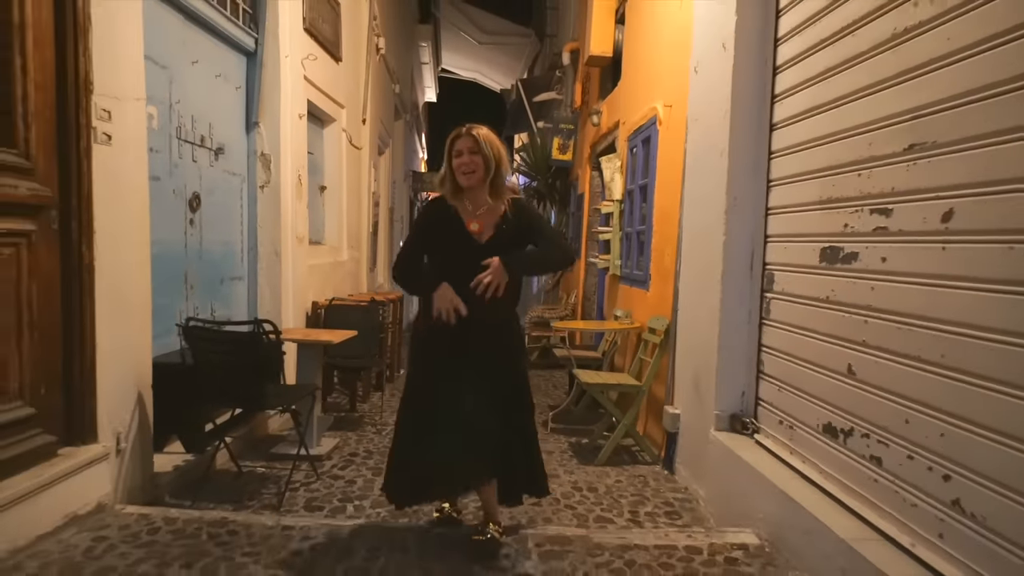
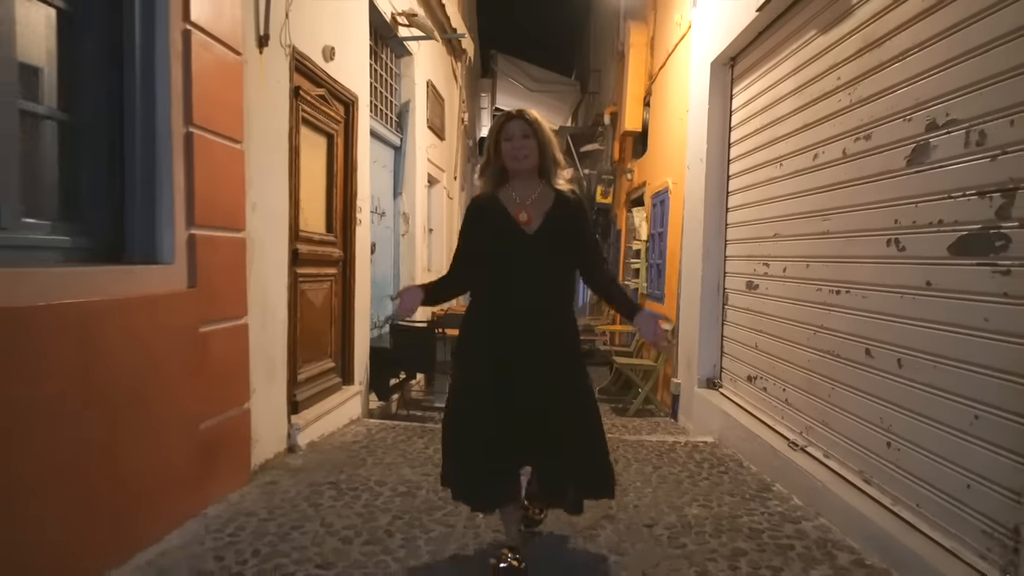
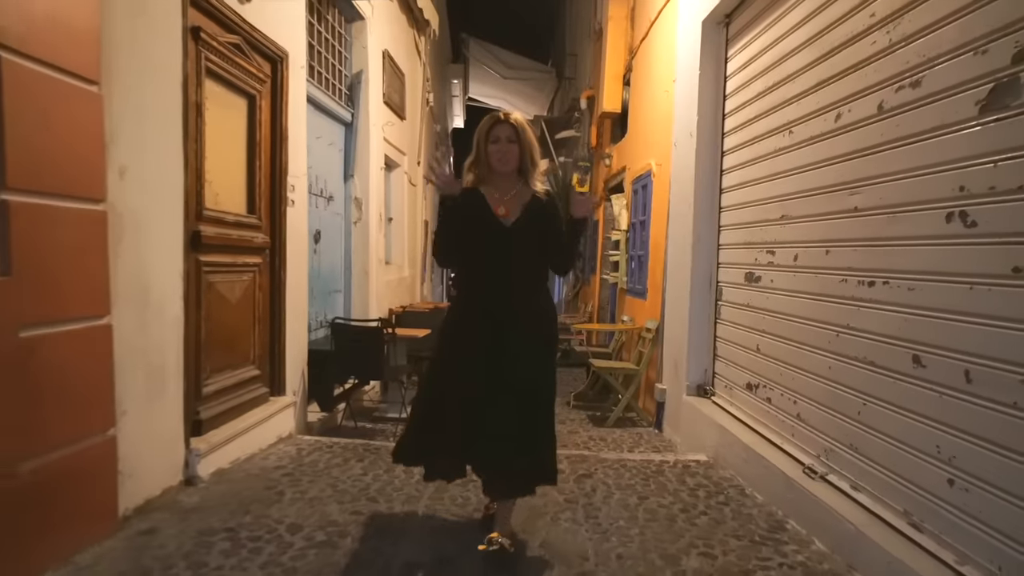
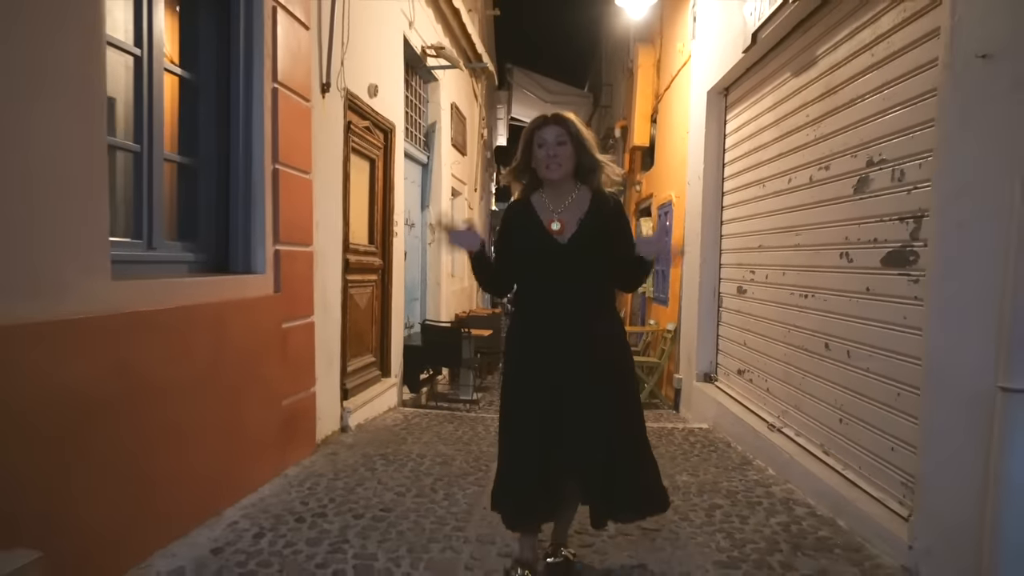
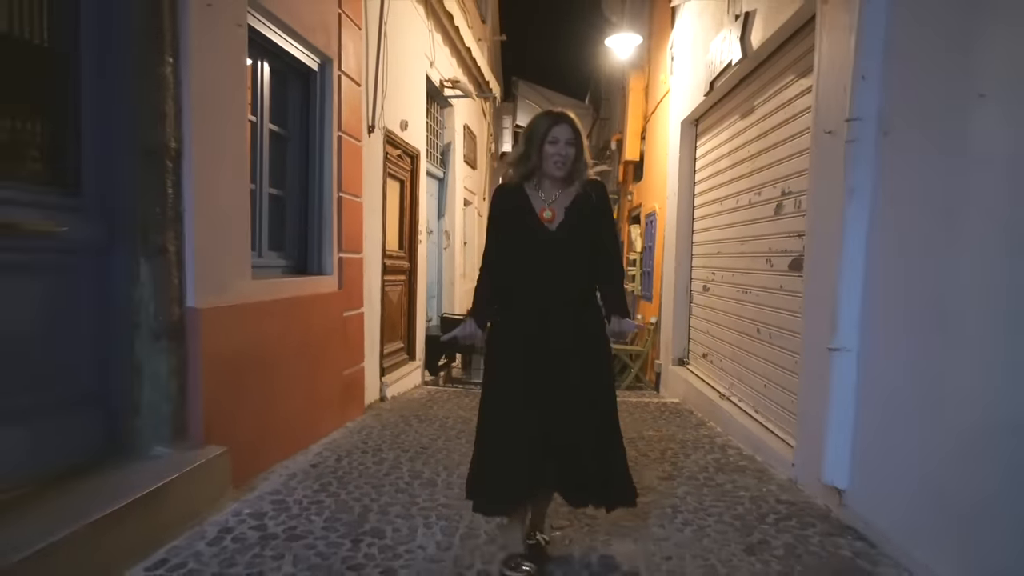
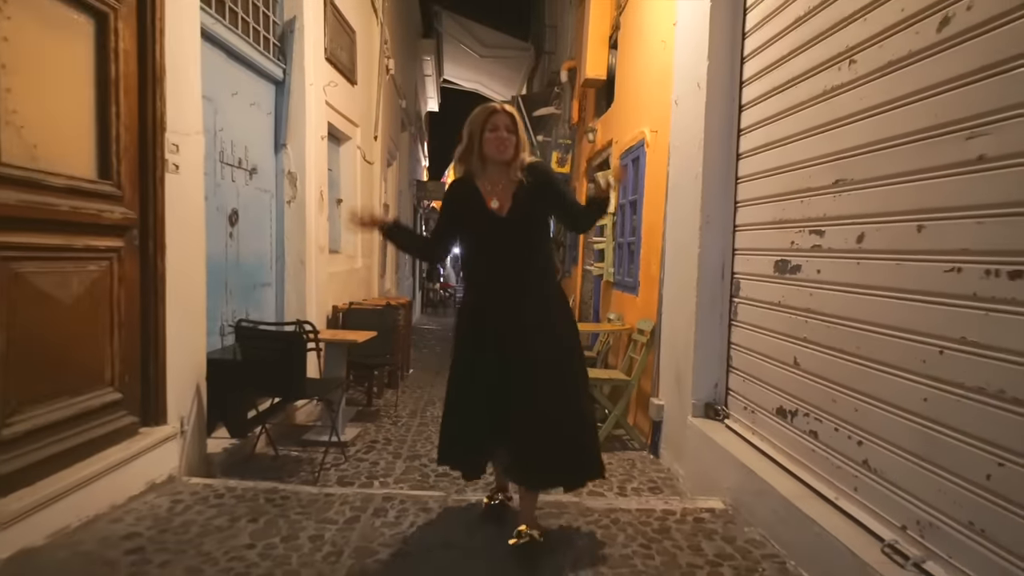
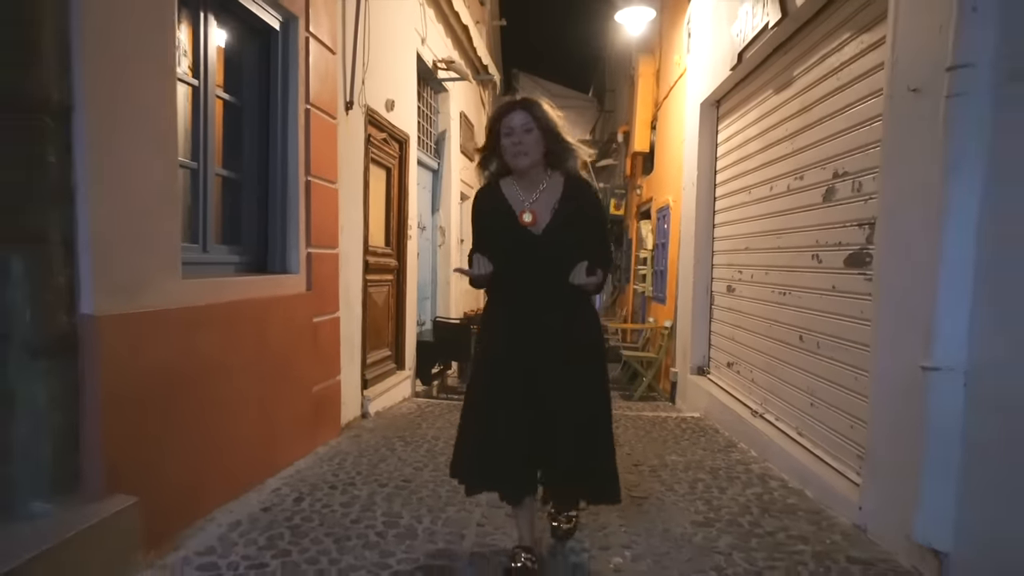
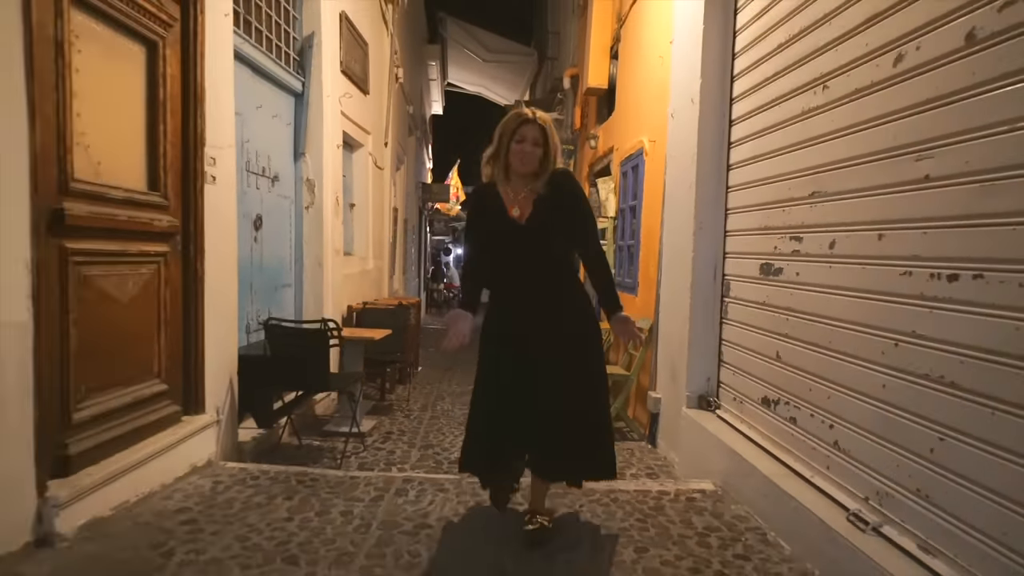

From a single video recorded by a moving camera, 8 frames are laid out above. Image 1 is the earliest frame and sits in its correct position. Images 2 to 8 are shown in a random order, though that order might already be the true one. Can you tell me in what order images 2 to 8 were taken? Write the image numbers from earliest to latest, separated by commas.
6, 8, 3, 2, 4, 7, 5
